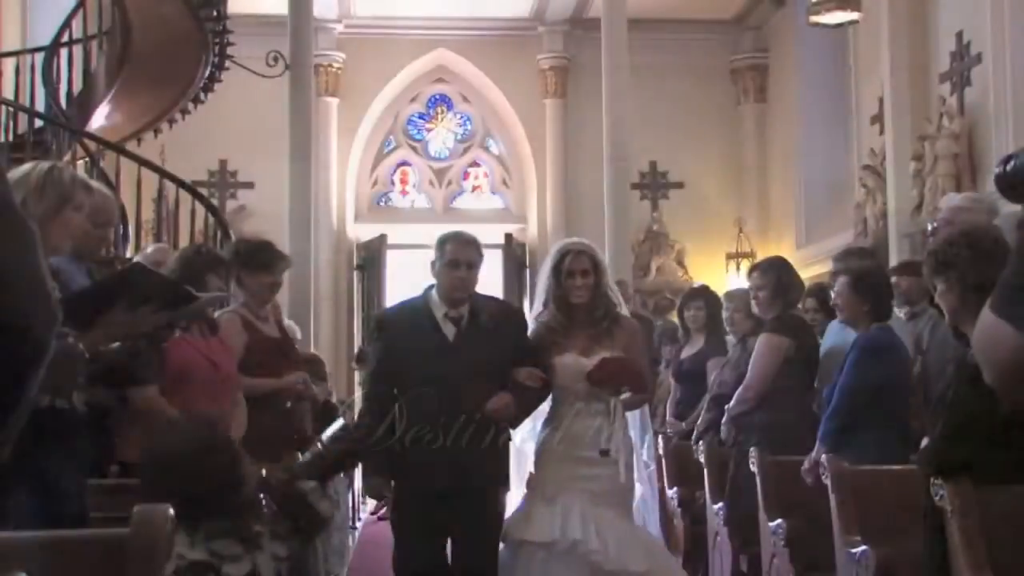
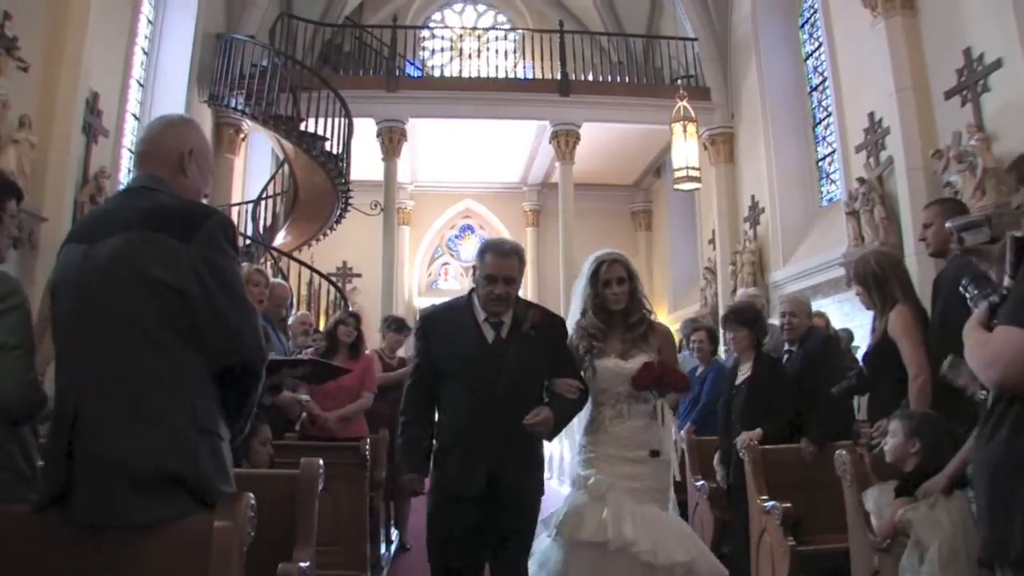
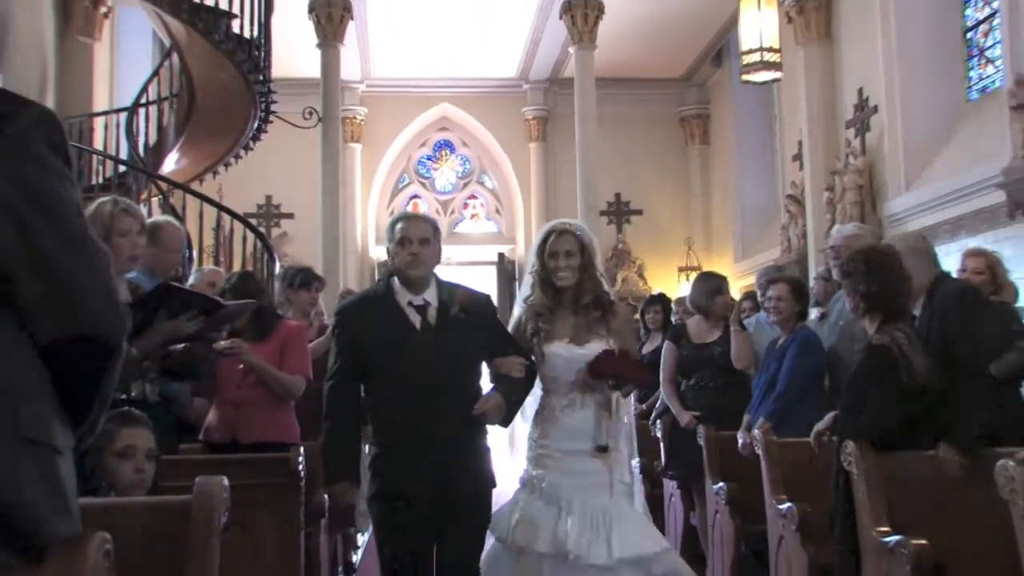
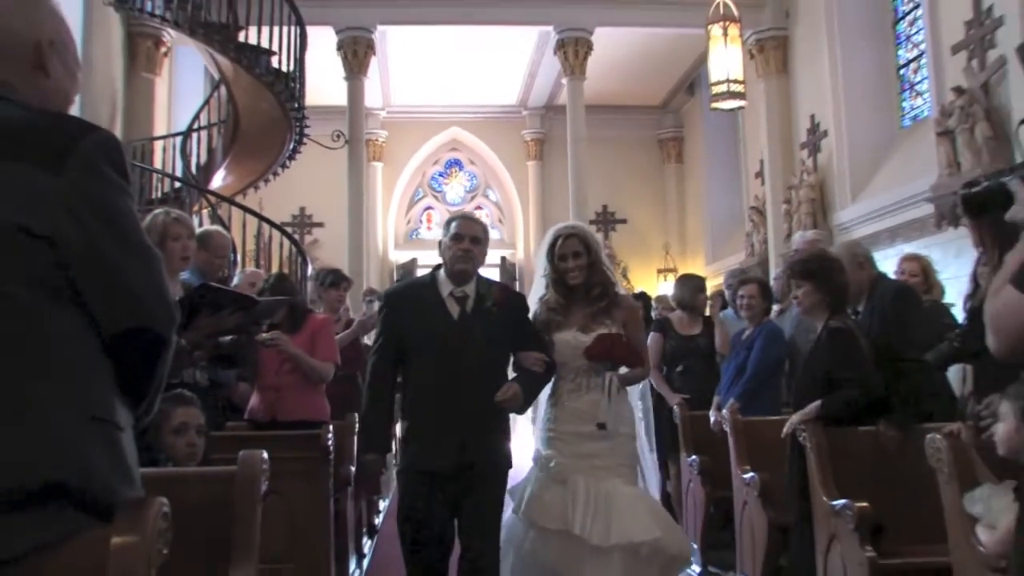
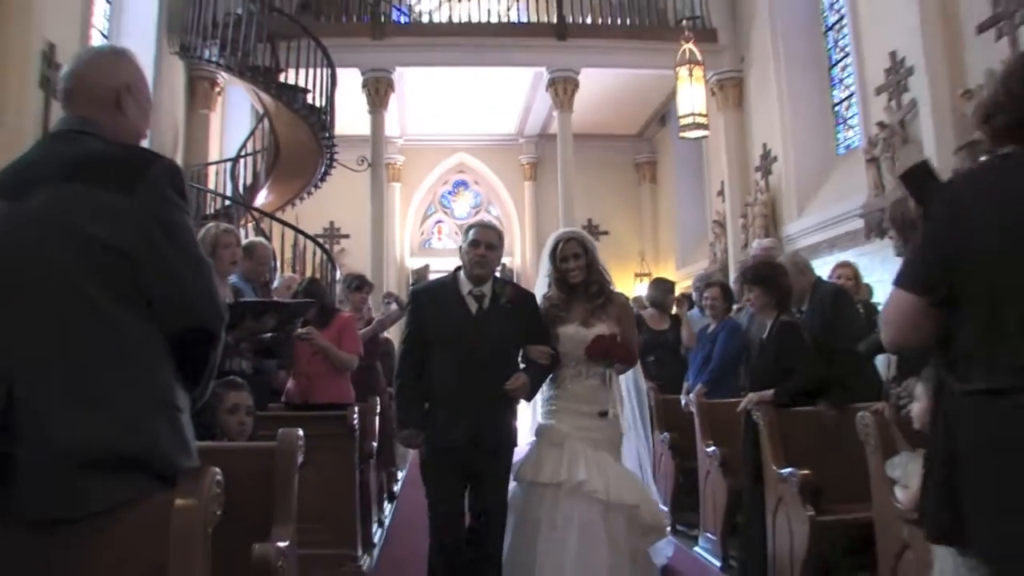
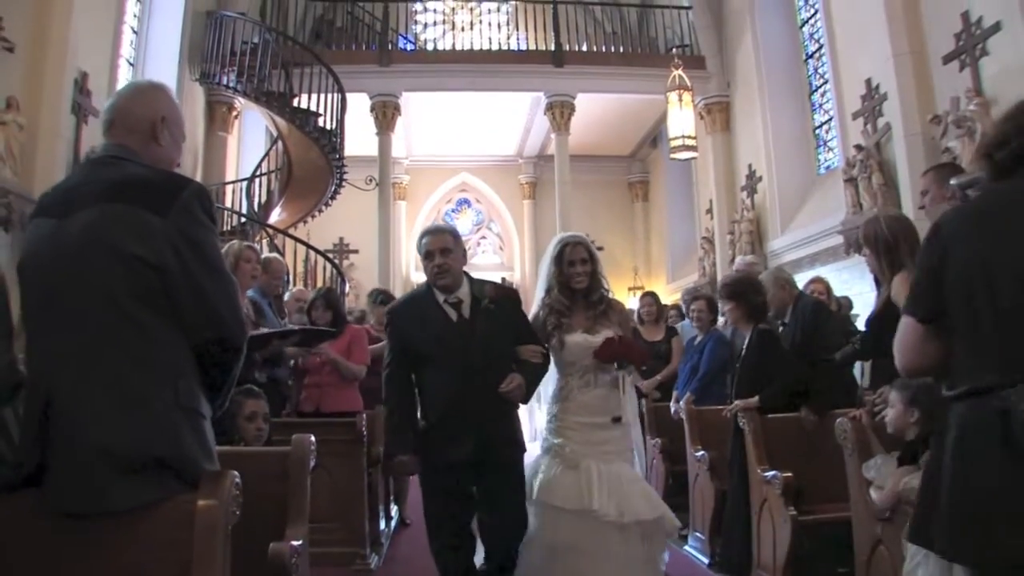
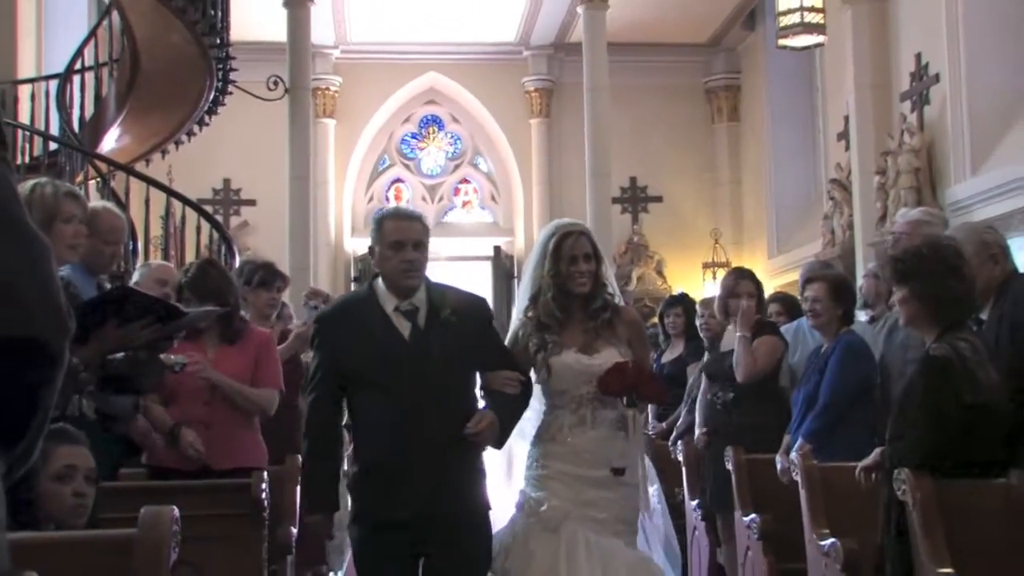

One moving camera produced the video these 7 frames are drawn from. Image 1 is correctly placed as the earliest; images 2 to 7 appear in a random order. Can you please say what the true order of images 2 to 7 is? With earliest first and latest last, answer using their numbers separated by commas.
7, 3, 4, 5, 6, 2
